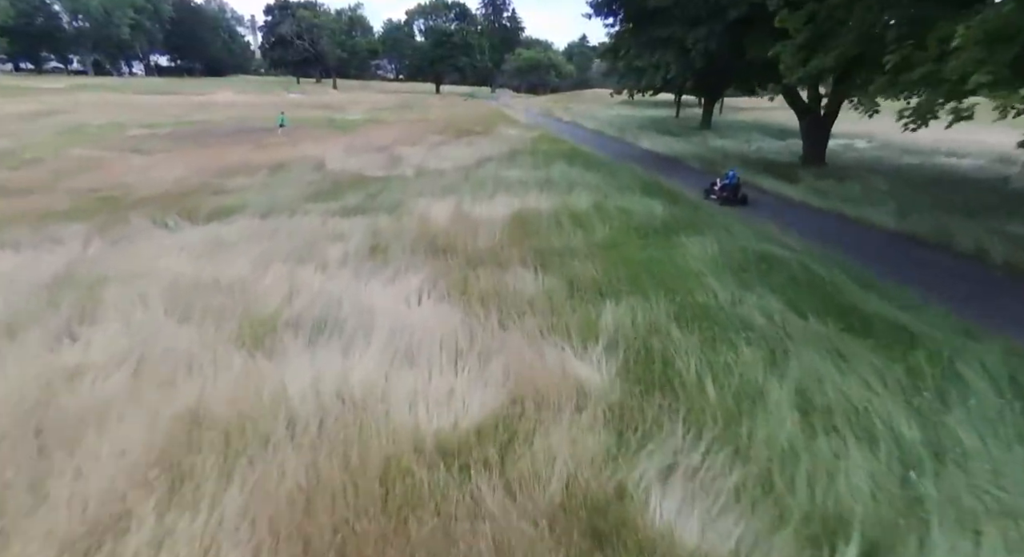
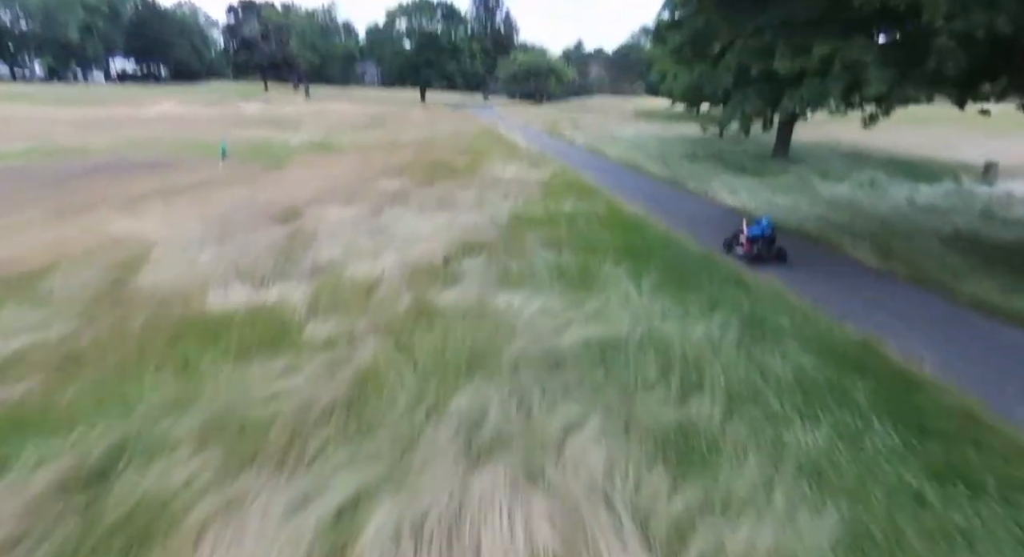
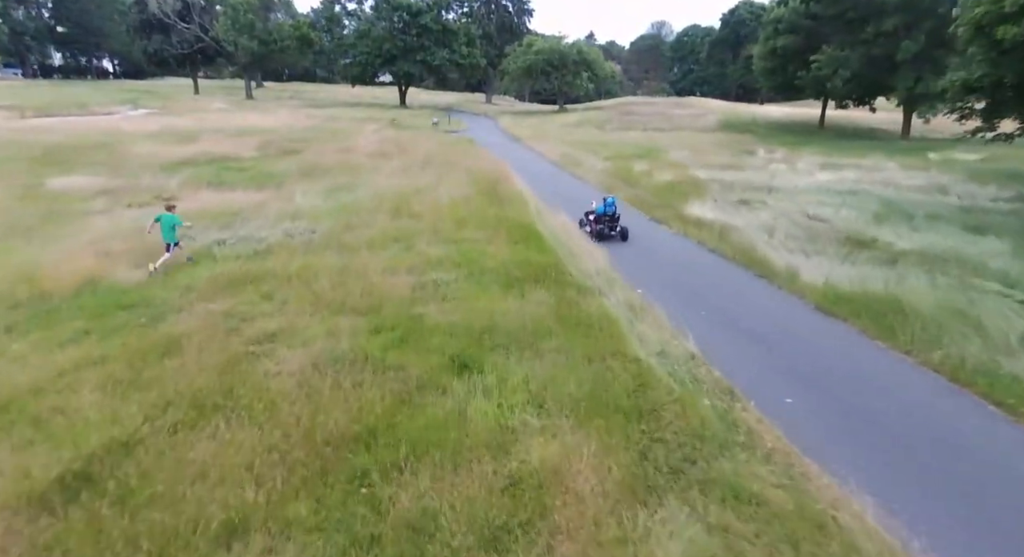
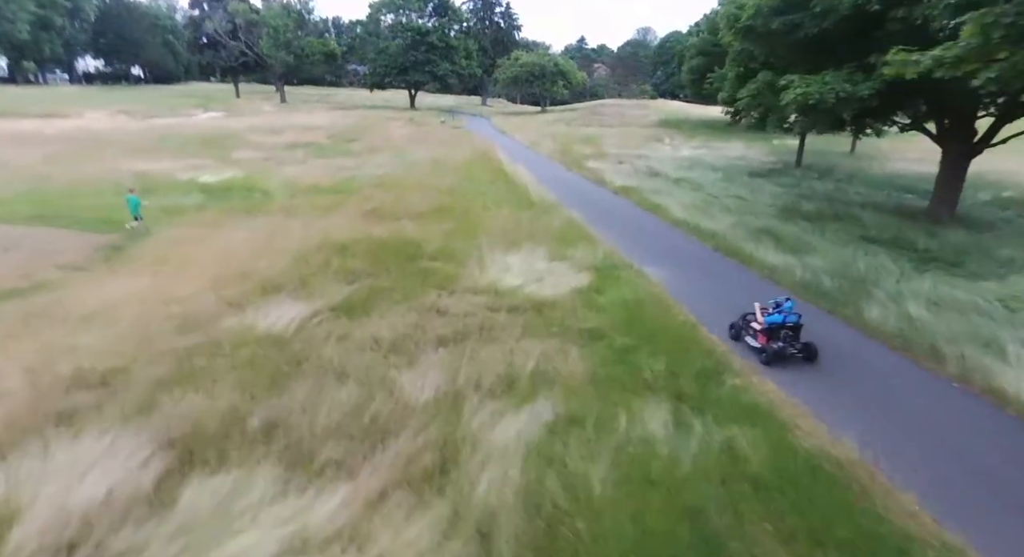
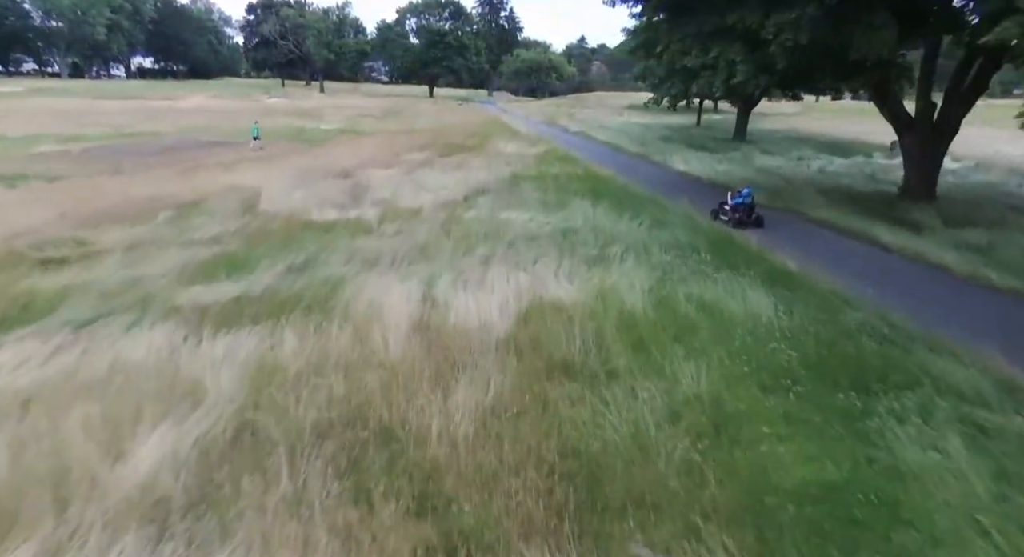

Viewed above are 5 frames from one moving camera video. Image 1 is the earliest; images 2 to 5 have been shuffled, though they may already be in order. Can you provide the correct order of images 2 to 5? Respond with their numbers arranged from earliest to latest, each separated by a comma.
5, 2, 4, 3
